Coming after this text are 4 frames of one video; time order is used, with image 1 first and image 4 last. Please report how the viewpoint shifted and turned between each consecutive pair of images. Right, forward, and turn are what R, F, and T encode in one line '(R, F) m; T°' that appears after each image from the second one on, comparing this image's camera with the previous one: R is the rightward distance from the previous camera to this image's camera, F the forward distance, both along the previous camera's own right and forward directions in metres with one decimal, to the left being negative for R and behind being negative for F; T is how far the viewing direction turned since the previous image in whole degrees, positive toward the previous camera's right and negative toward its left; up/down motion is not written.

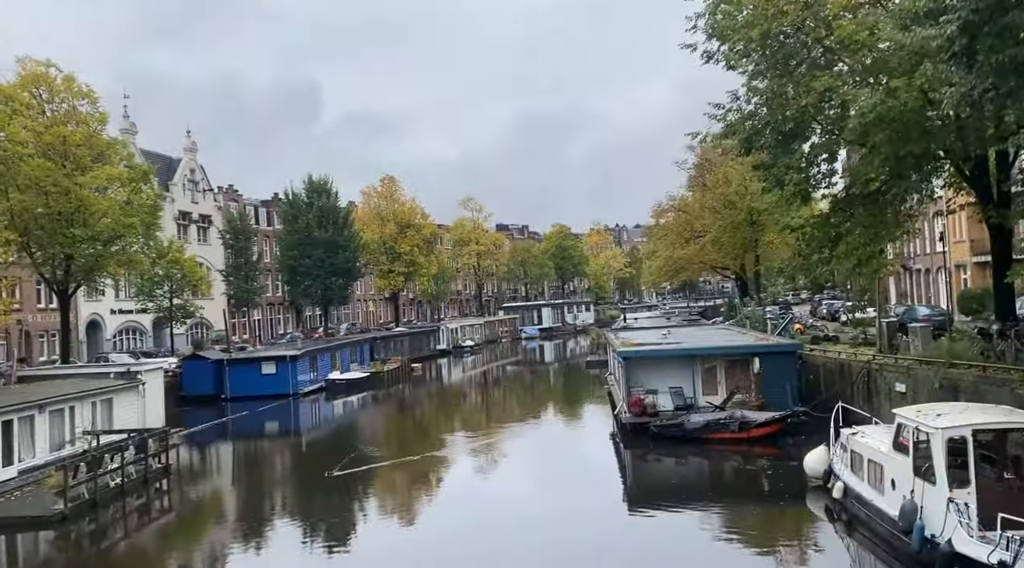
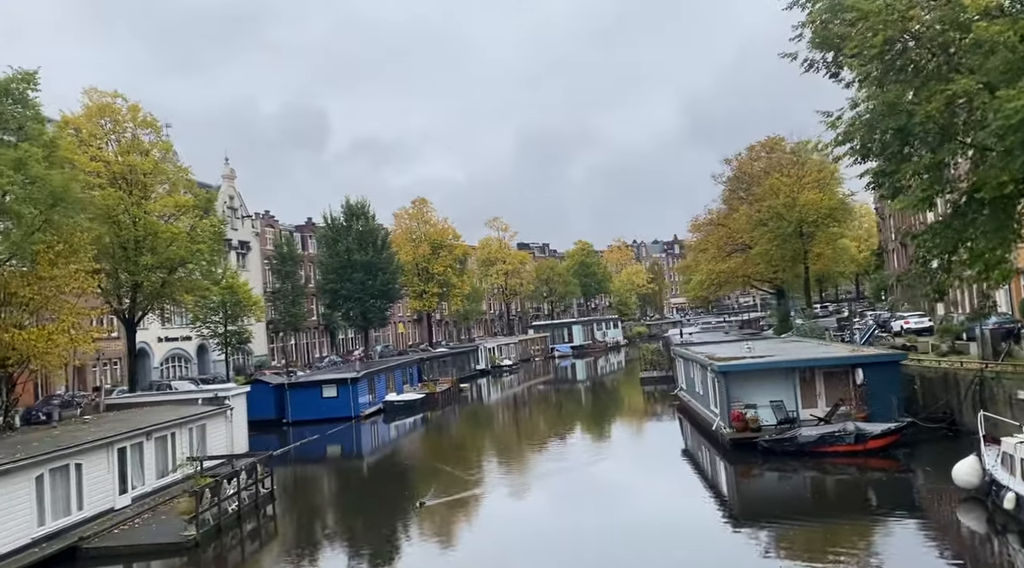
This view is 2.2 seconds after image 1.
(-1.9, +0.1) m; -1°
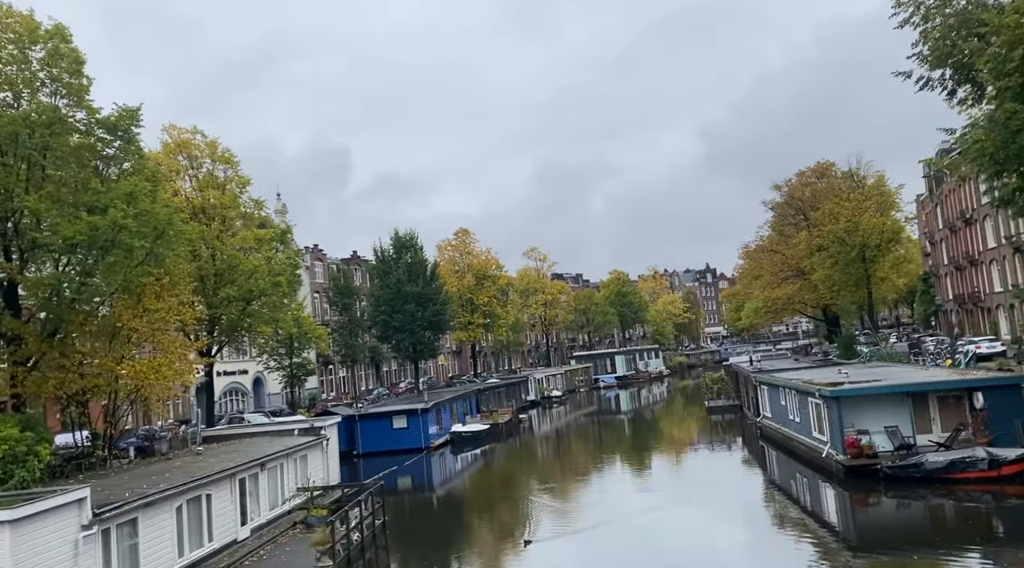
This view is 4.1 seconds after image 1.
(-1.9, +0.2) m; -2°
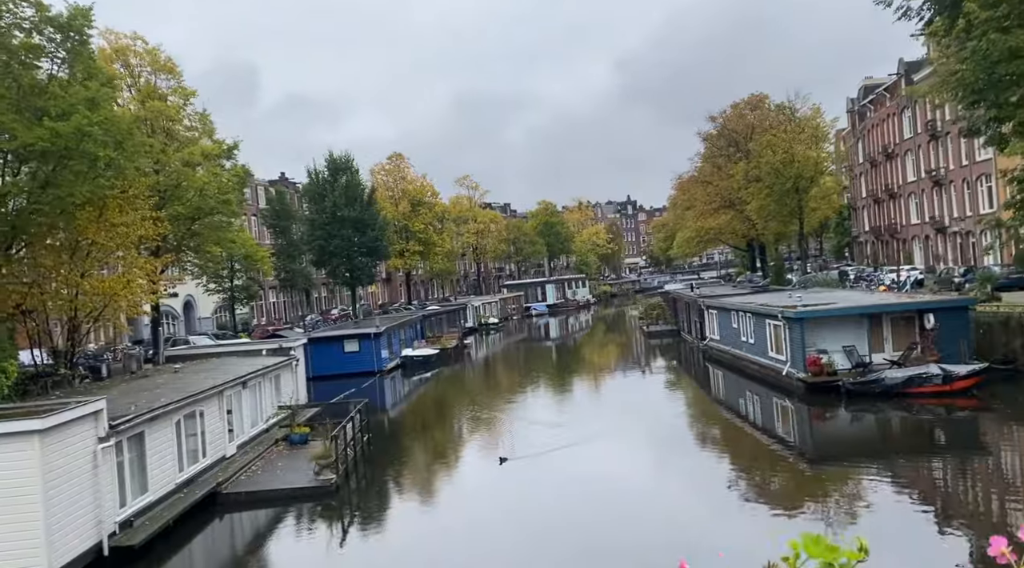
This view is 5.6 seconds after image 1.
(-1.3, -0.2) m; +5°
